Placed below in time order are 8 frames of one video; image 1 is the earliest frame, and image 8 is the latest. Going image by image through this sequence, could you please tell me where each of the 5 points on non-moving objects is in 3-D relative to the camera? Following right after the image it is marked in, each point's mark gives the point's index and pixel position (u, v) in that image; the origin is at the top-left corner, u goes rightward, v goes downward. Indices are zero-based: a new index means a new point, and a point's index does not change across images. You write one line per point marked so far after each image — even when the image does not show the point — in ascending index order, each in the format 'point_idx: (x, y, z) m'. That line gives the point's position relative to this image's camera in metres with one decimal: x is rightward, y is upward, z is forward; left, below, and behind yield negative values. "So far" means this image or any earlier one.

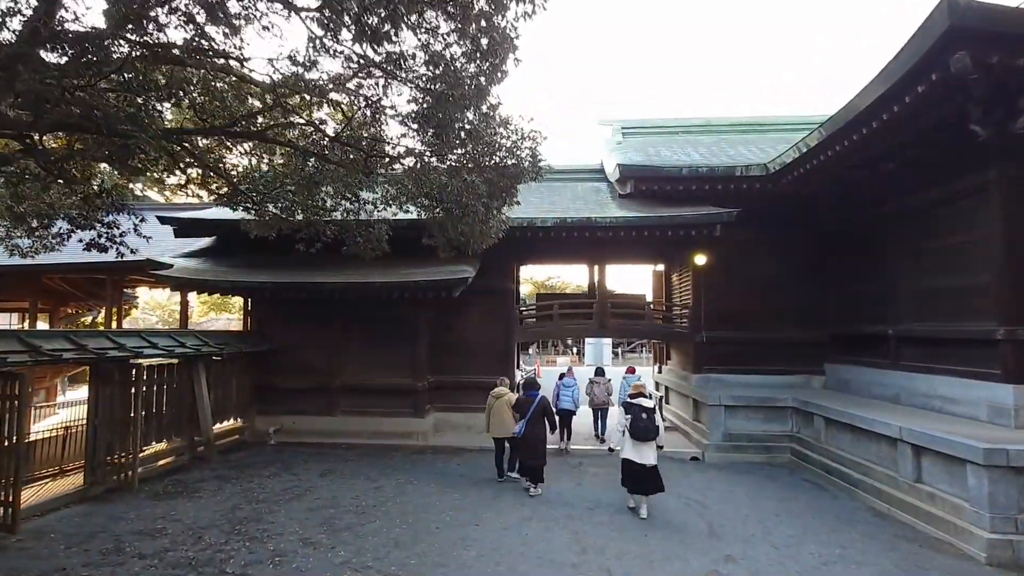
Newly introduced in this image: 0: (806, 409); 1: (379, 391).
0: (+5.2, -2.2, +7.8) m
1: (-2.9, -2.2, +9.5) m
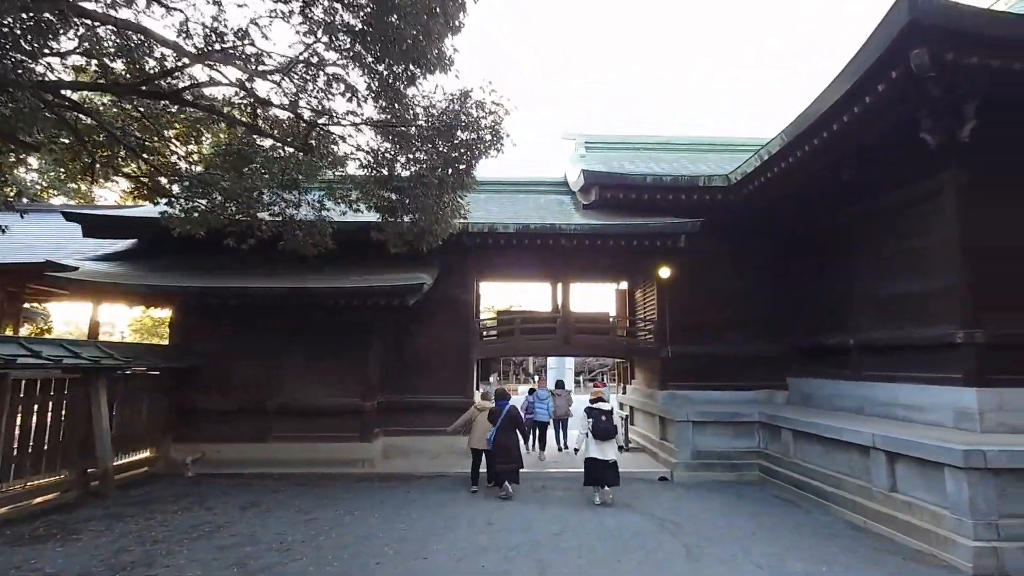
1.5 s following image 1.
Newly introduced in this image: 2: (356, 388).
0: (+4.5, -2.3, +7.6) m
1: (-3.7, -2.4, +8.5) m
2: (-3.1, -1.9, +8.6) m
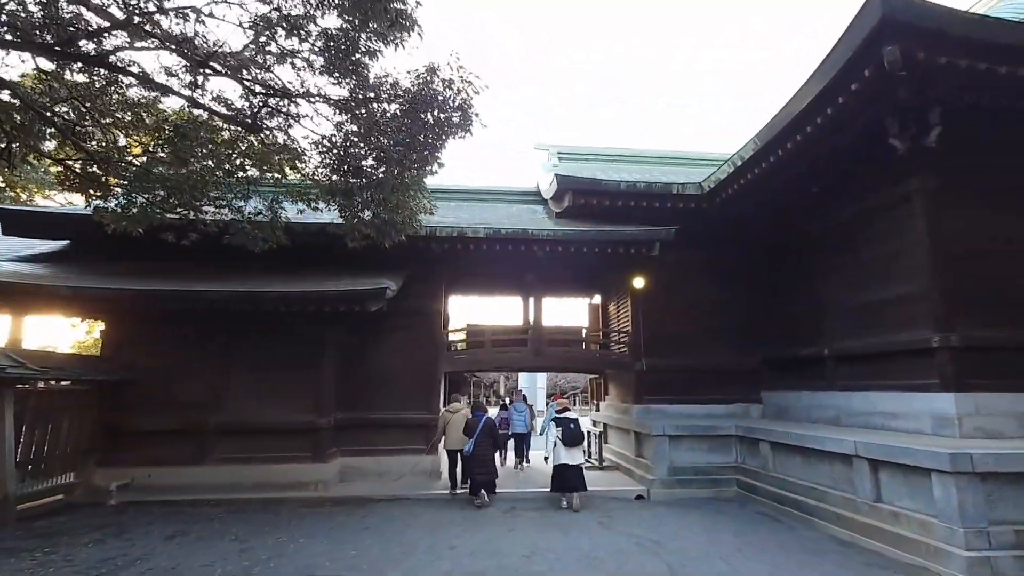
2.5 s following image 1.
0: (+3.9, -2.5, +7.4) m
1: (-4.3, -2.5, +7.7) m
2: (-3.6, -2.1, +7.9) m
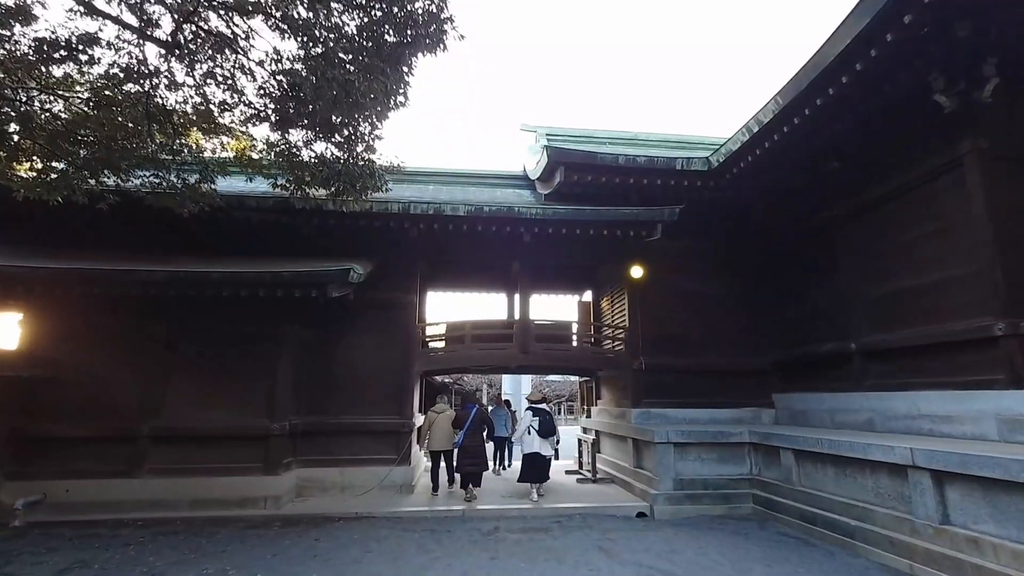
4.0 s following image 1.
0: (+3.7, -2.3, +6.4) m
1: (-4.5, -2.2, +6.6) m
2: (-3.9, -1.8, +6.8) m
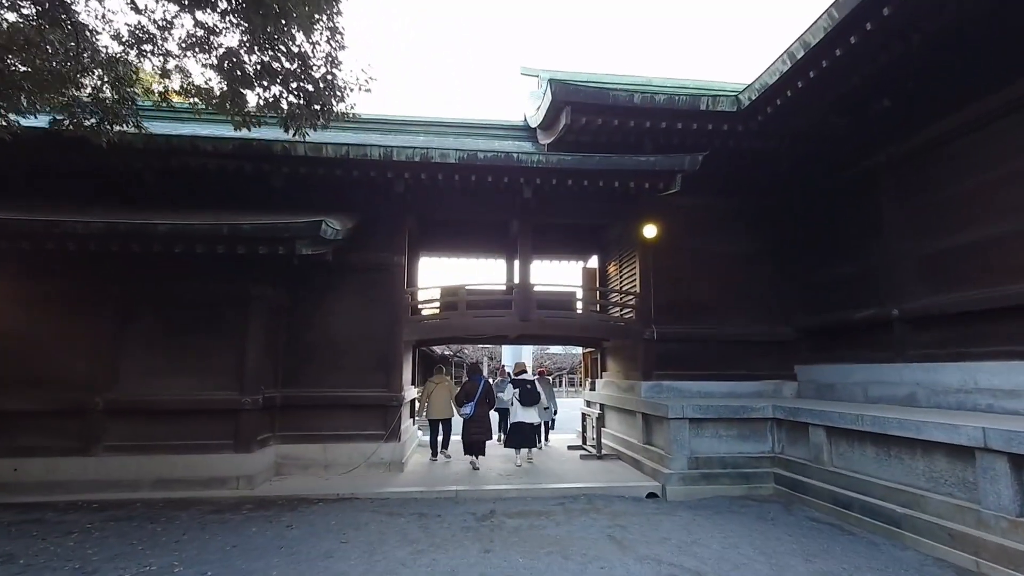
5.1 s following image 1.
0: (+3.7, -1.7, +5.8) m
1: (-4.5, -1.7, +5.9) m
2: (-3.9, -1.2, +6.1) m
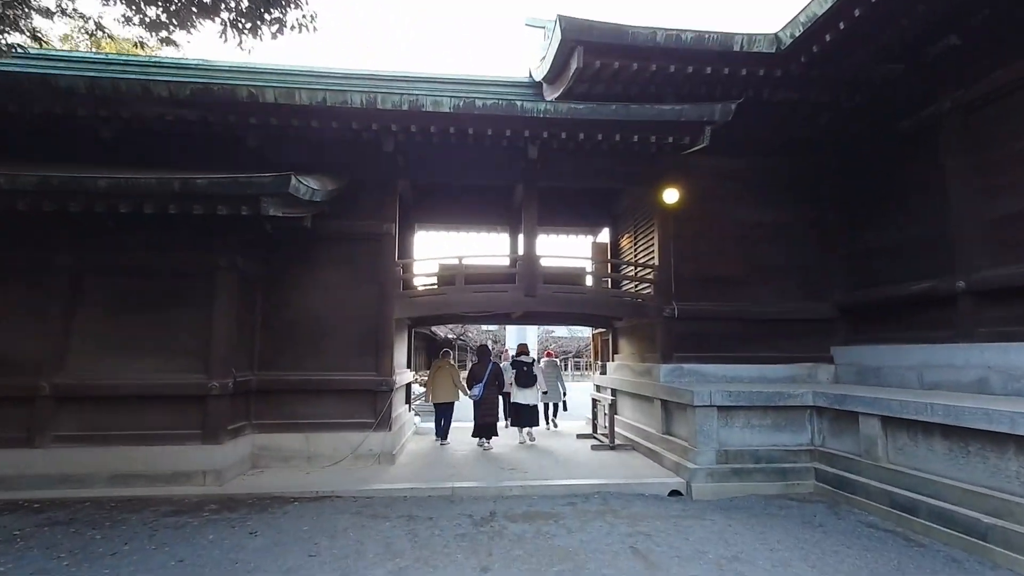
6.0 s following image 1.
0: (+3.7, -1.4, +5.0) m
1: (-4.5, -1.3, +5.2) m
2: (-3.8, -0.8, +5.4) m
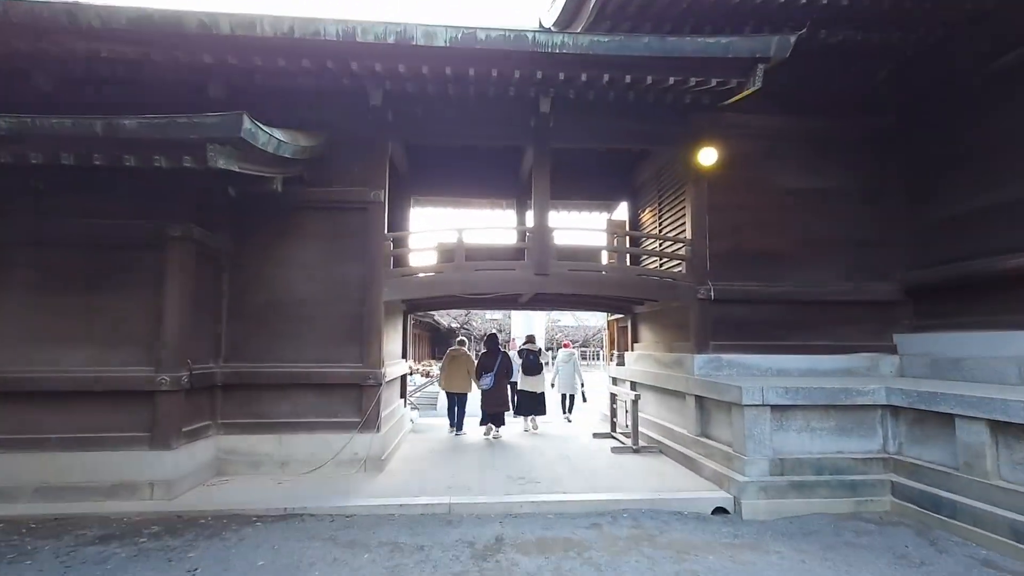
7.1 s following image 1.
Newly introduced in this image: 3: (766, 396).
0: (+3.8, -1.1, +4.1) m
1: (-4.4, -1.0, +4.4) m
2: (-3.7, -0.6, +4.5) m
3: (+2.5, -1.1, +4.4) m
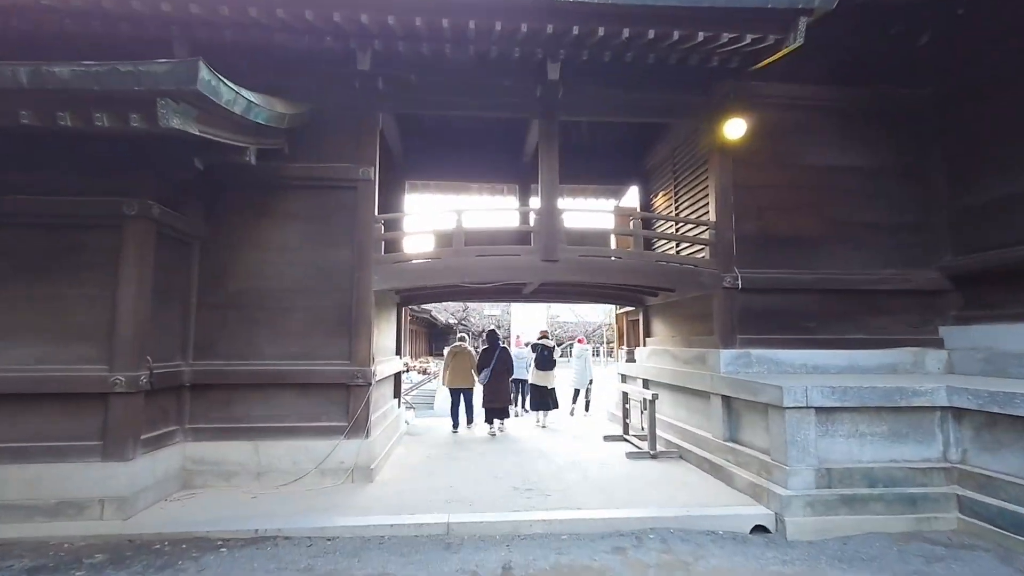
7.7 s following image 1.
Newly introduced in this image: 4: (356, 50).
0: (+3.9, -1.0, +3.5) m
1: (-4.3, -0.9, +3.8) m
2: (-3.7, -0.5, +3.9) m
3: (+2.6, -0.9, +3.8) m
4: (-1.6, +2.3, +4.4) m
